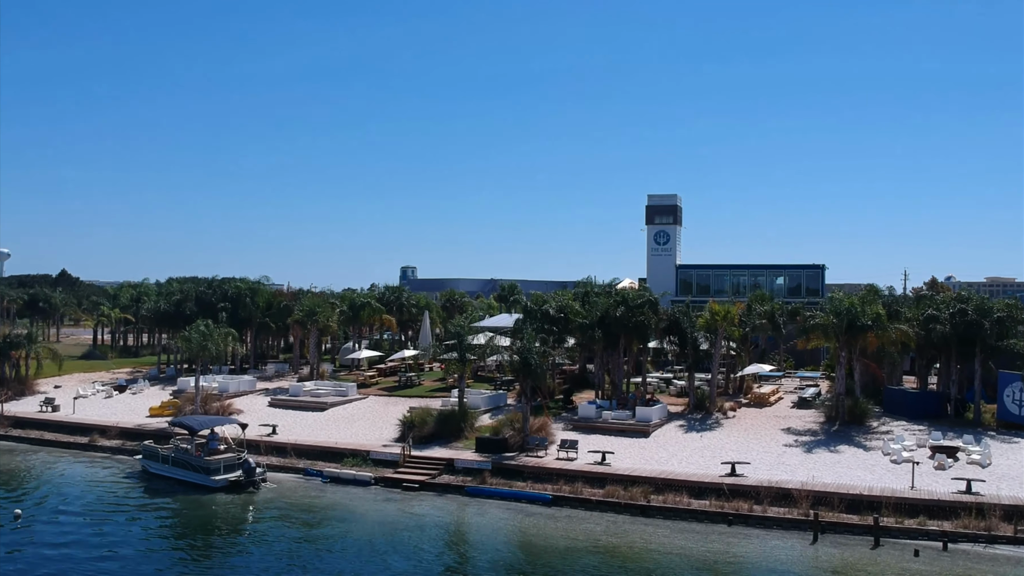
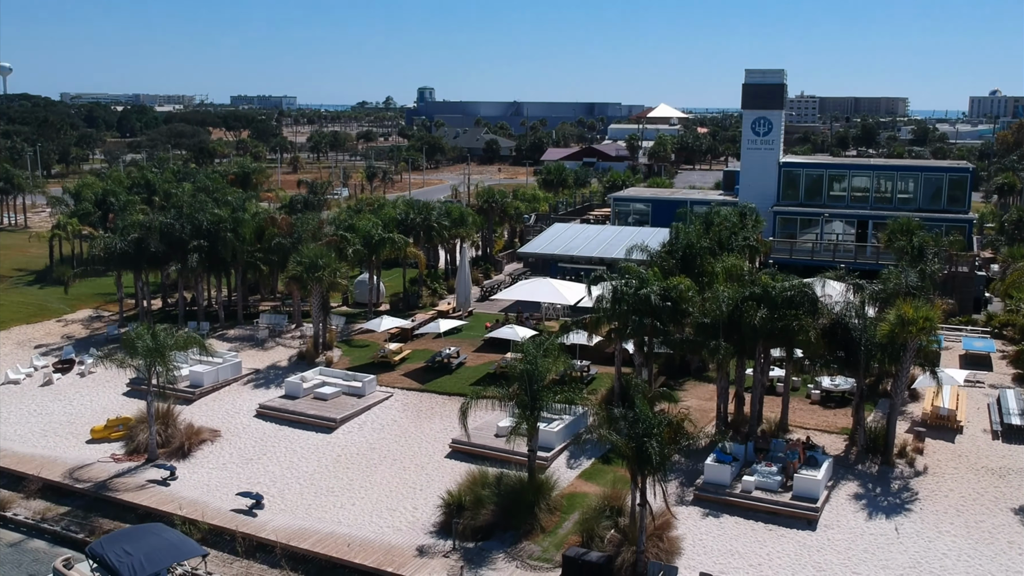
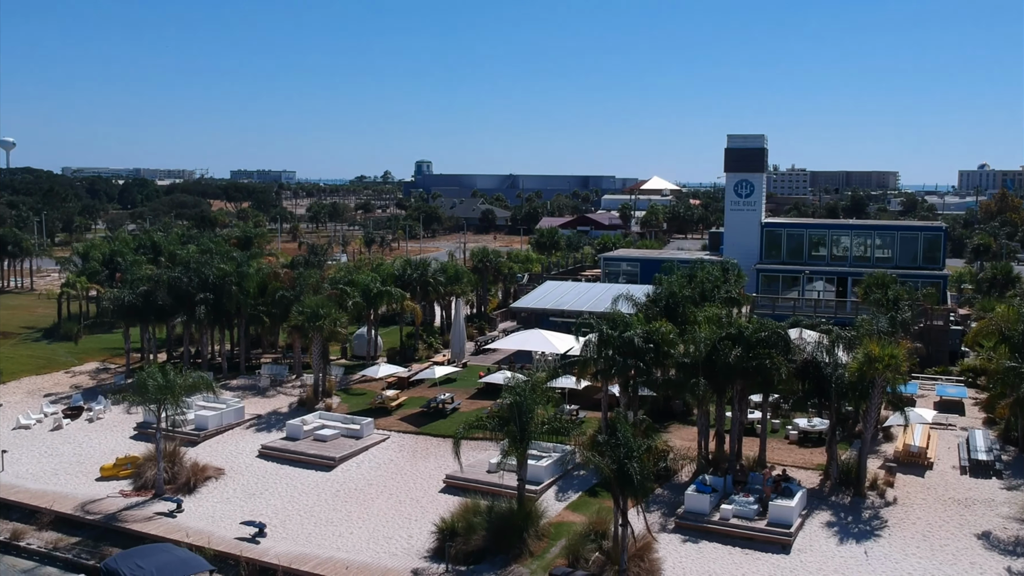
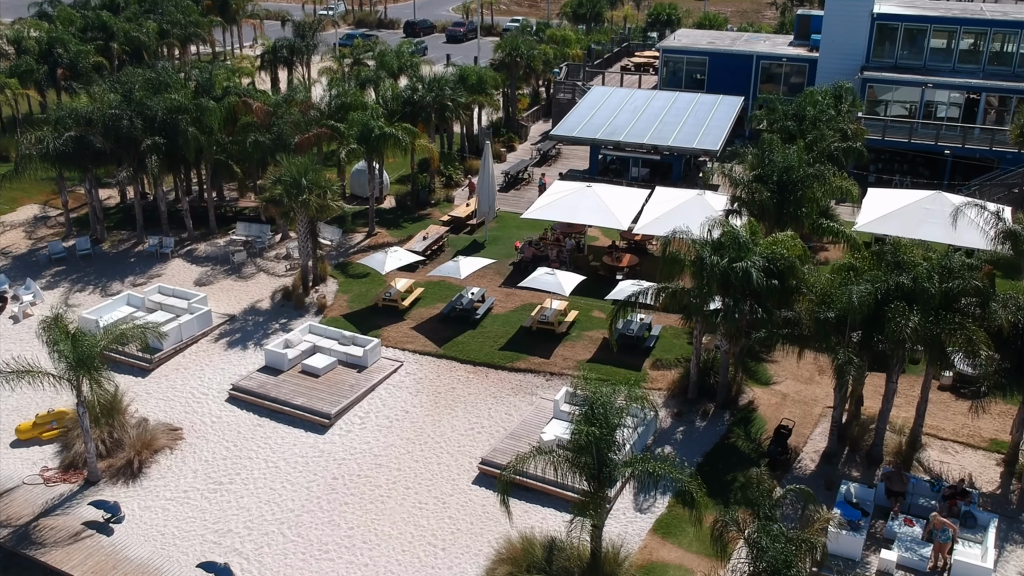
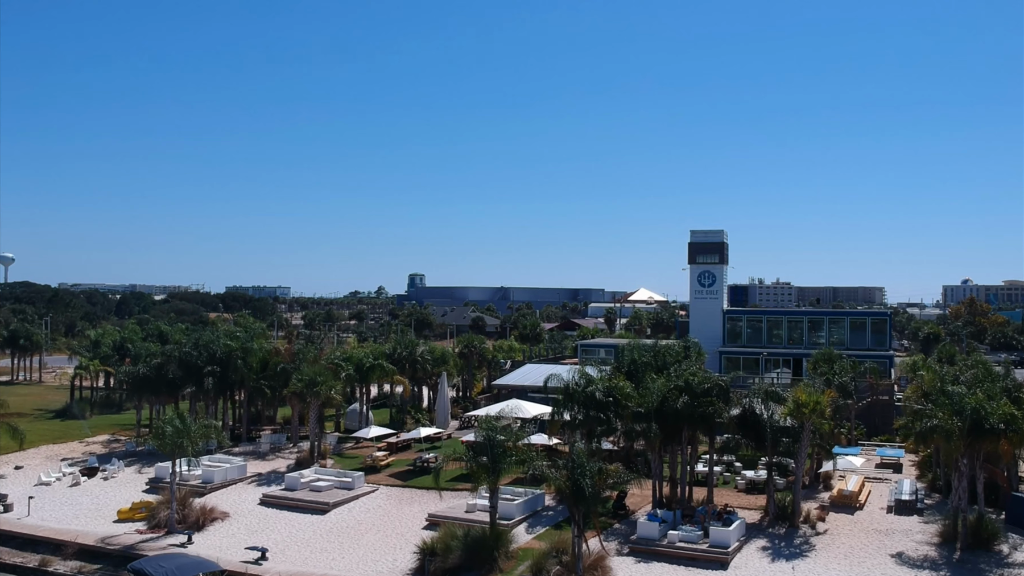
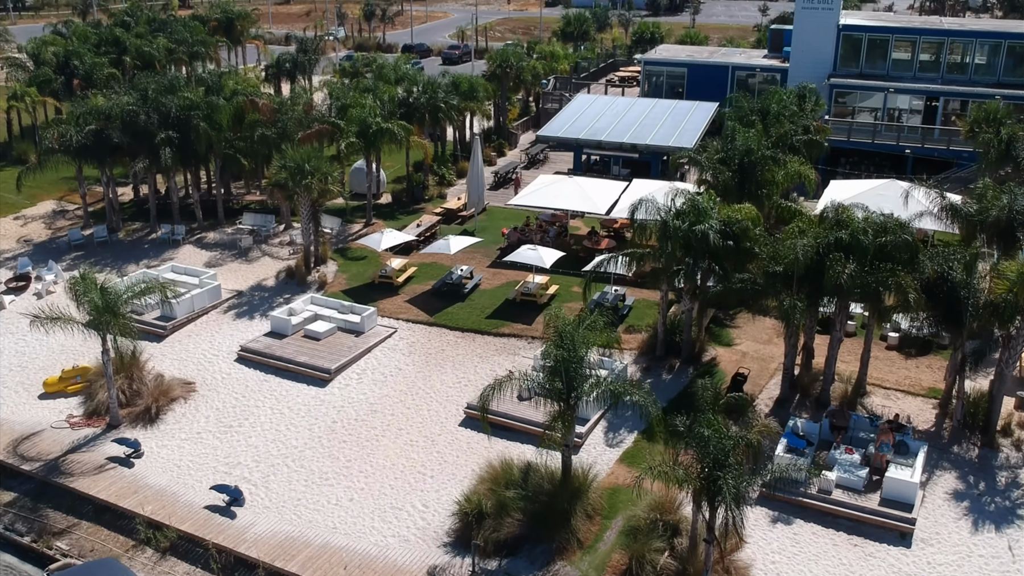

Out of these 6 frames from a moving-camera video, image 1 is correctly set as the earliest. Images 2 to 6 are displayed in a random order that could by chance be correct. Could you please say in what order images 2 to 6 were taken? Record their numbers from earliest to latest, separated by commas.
5, 3, 2, 6, 4
